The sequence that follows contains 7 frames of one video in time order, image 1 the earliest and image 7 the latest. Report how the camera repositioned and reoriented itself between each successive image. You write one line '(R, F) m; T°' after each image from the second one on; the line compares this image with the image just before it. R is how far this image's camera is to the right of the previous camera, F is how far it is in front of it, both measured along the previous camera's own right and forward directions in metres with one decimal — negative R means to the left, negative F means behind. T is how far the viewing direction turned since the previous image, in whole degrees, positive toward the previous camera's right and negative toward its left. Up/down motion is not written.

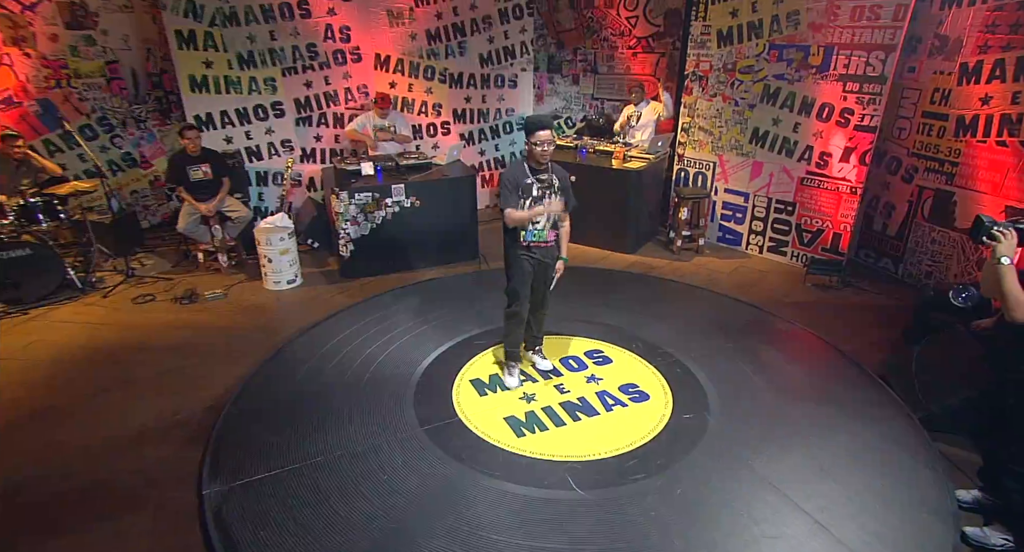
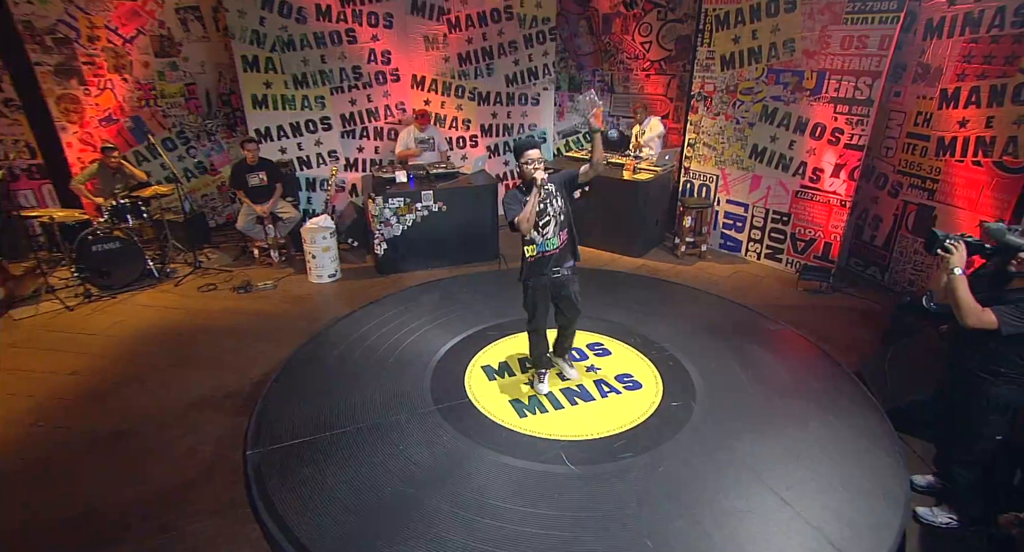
(+0.1, -0.6) m; -3°
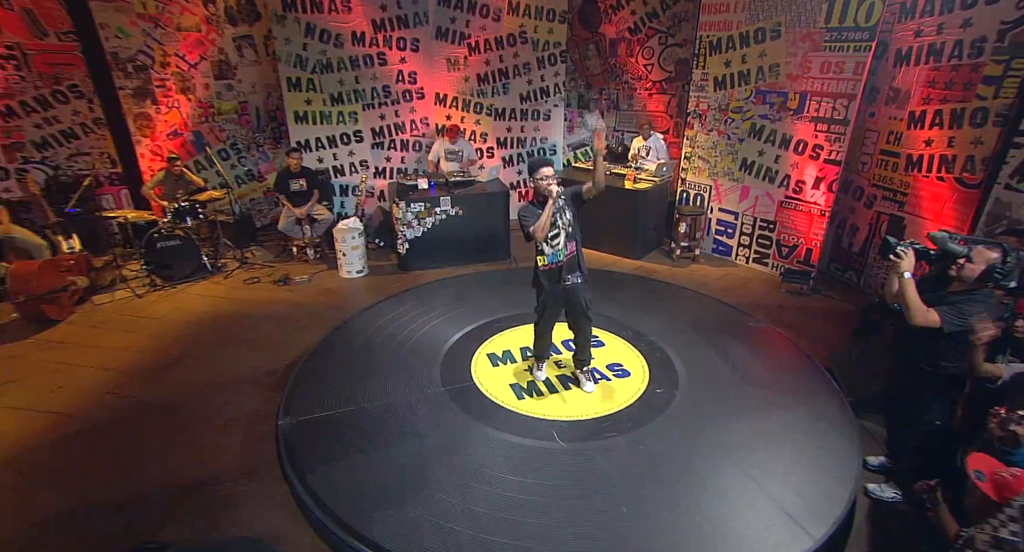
(+0.2, -0.6) m; -3°
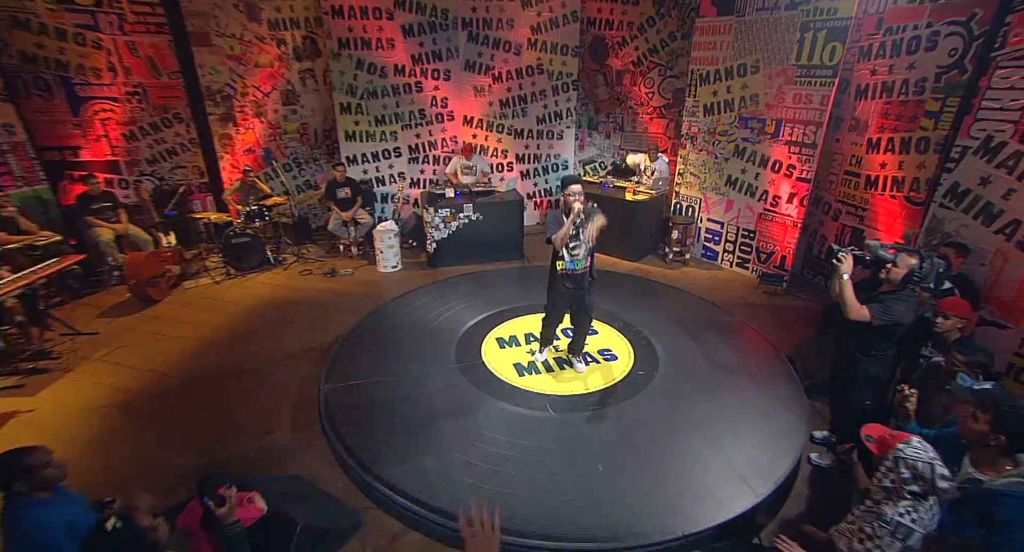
(+0.3, -1.0) m; -4°
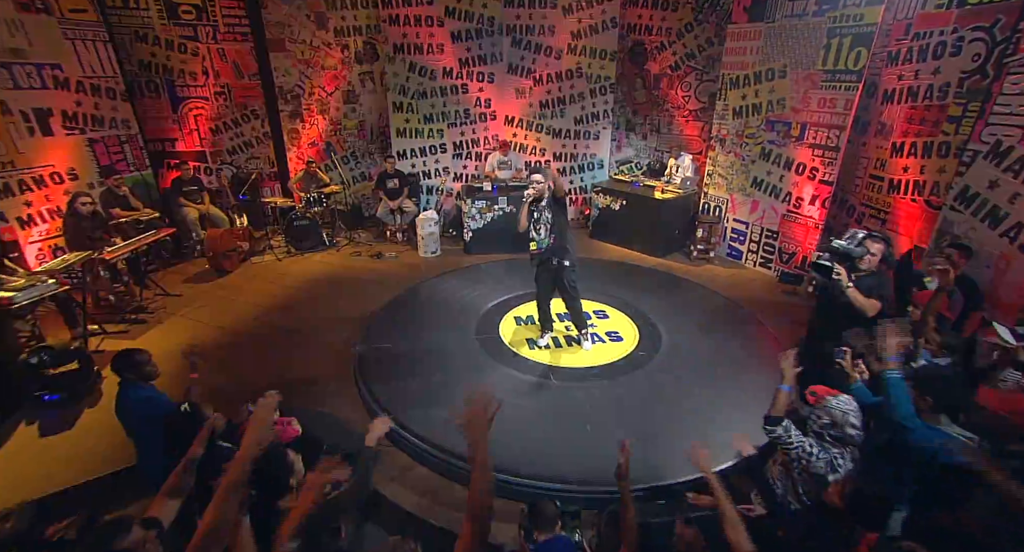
(+0.3, -0.5) m; -6°
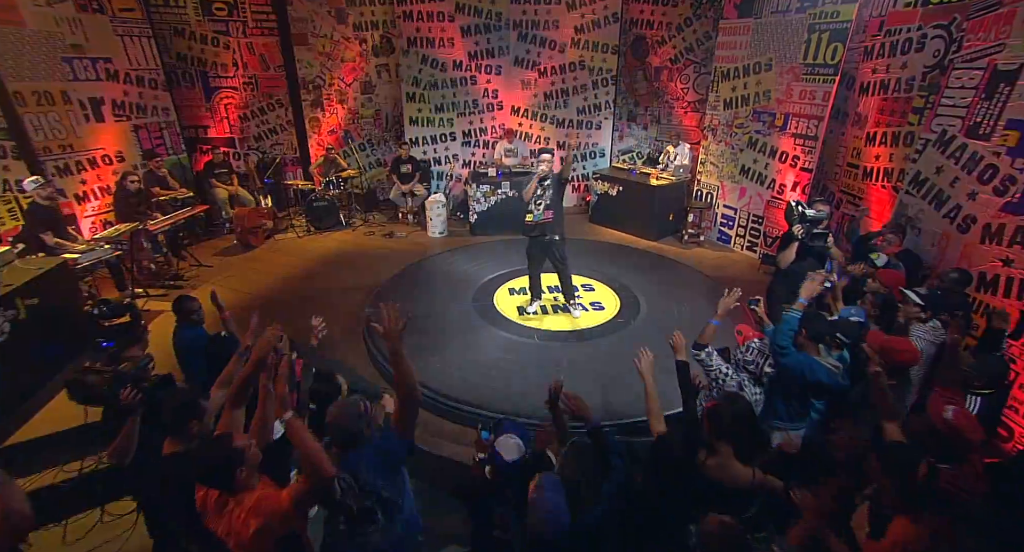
(+0.3, -0.6) m; -2°
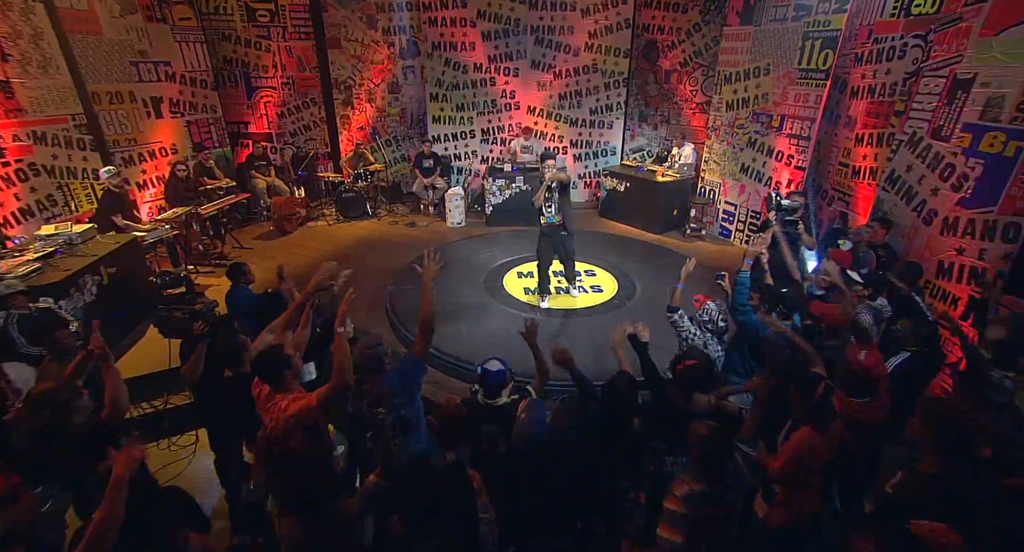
(+0.2, -0.6) m; -2°
